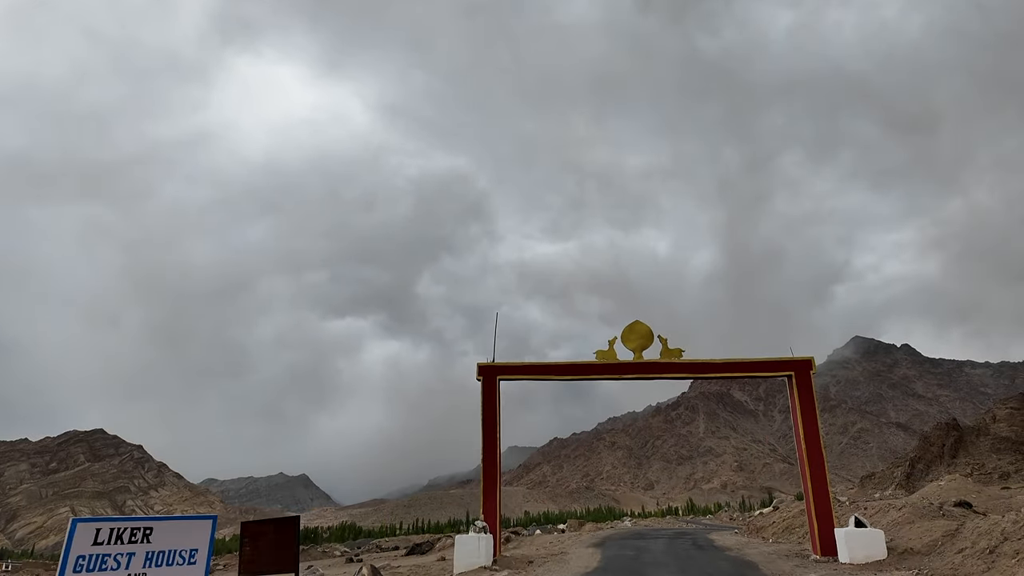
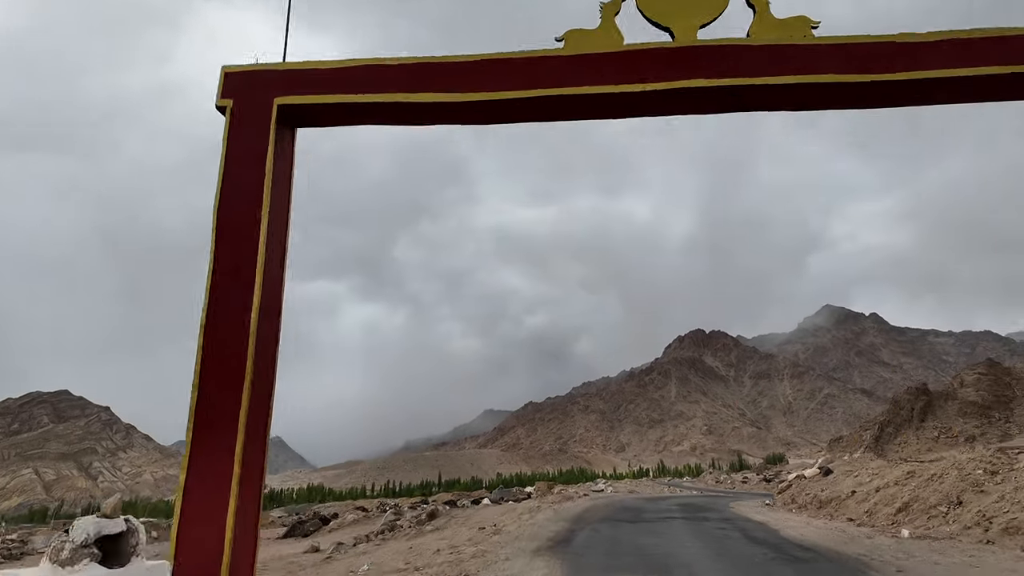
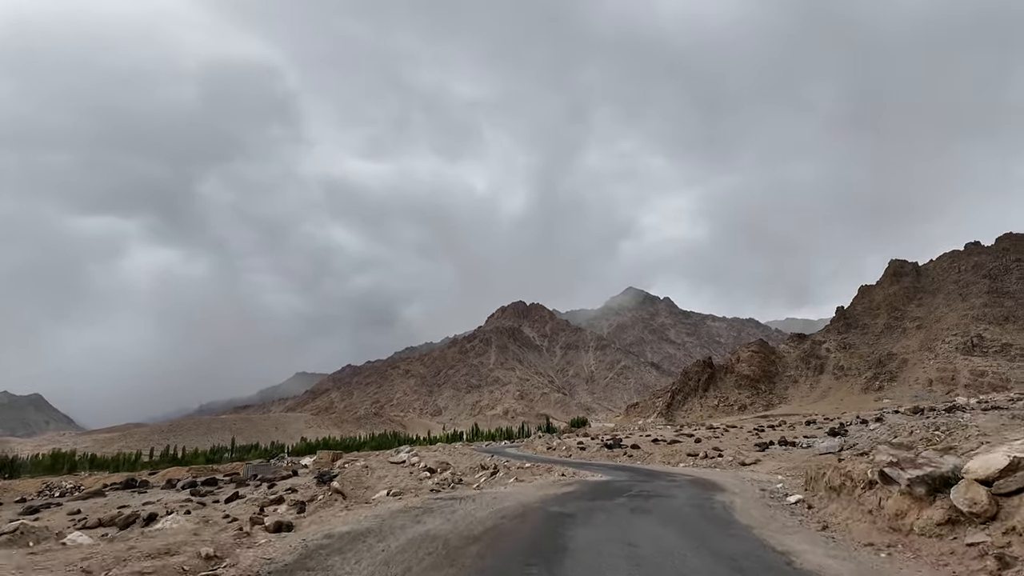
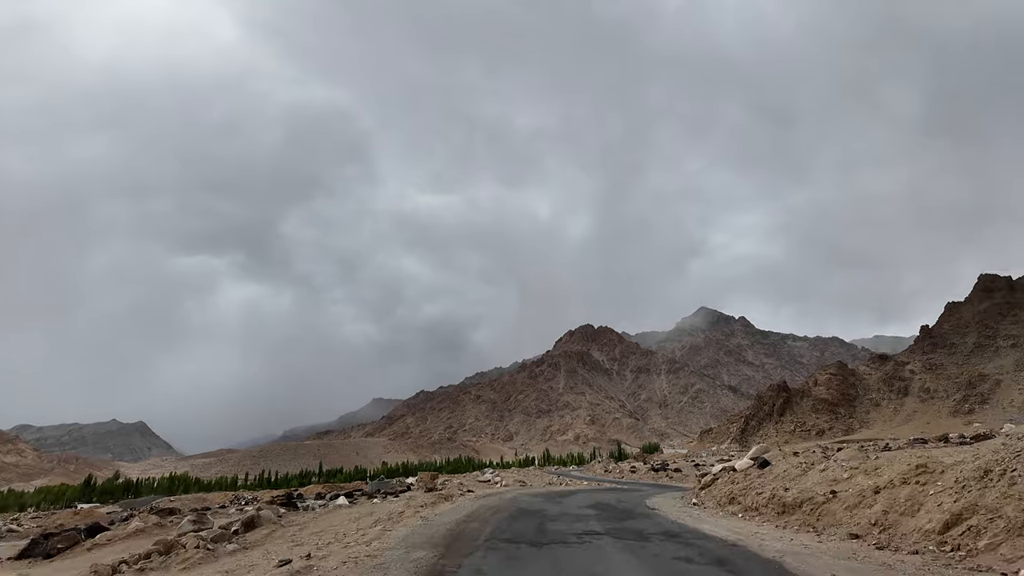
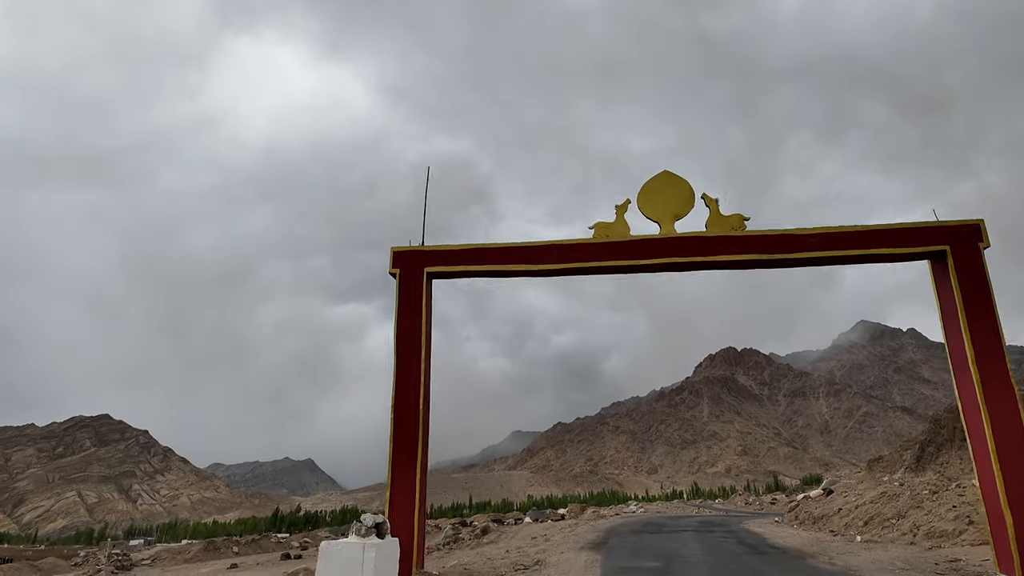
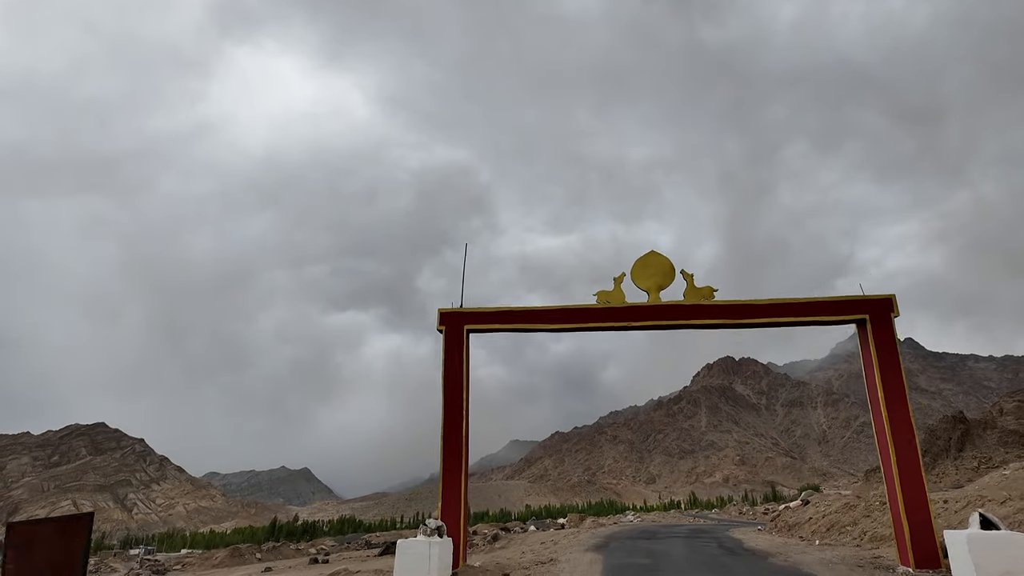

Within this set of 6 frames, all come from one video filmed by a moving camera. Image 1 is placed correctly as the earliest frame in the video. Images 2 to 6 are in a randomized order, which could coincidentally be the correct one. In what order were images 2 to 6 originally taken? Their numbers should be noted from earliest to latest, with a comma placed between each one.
6, 5, 2, 4, 3
